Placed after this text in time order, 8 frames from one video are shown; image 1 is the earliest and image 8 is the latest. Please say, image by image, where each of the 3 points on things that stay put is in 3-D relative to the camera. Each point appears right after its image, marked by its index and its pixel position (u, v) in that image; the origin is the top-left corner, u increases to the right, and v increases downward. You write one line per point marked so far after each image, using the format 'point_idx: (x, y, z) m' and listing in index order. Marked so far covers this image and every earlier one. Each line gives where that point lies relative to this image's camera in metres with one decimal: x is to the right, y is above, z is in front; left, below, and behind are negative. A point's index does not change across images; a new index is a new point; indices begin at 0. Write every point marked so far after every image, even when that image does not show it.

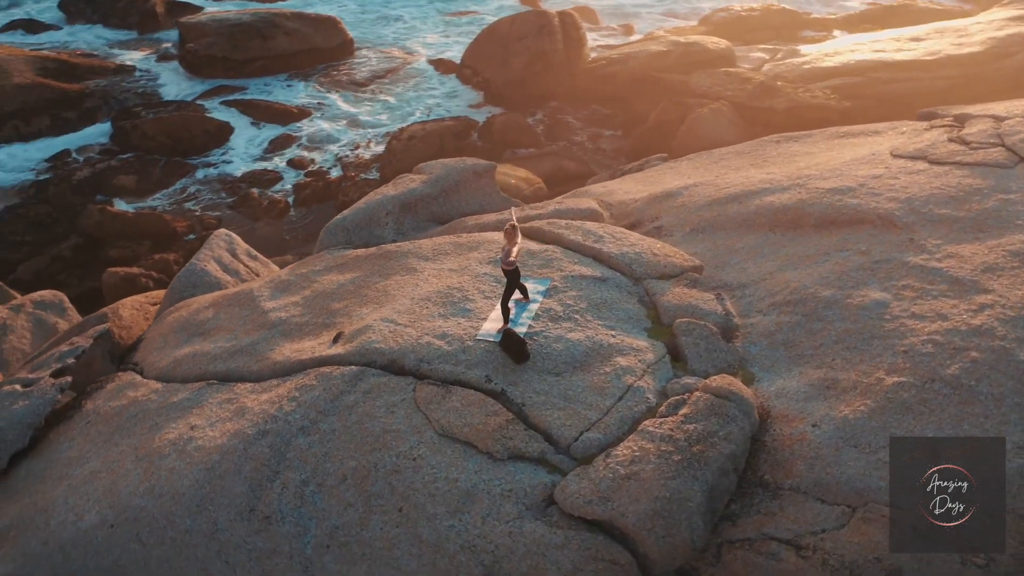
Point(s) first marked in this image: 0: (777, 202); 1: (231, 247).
0: (+1.8, +0.6, +7.7) m
1: (-2.3, +0.3, +9.2) m
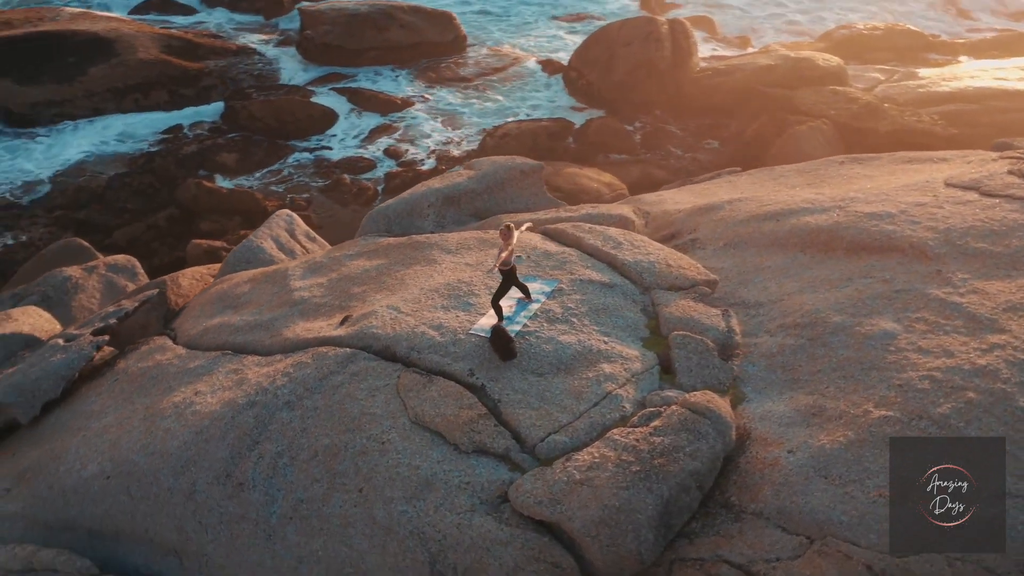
0: (+2.0, +0.4, +7.5) m
1: (-1.9, +0.5, +9.5) m
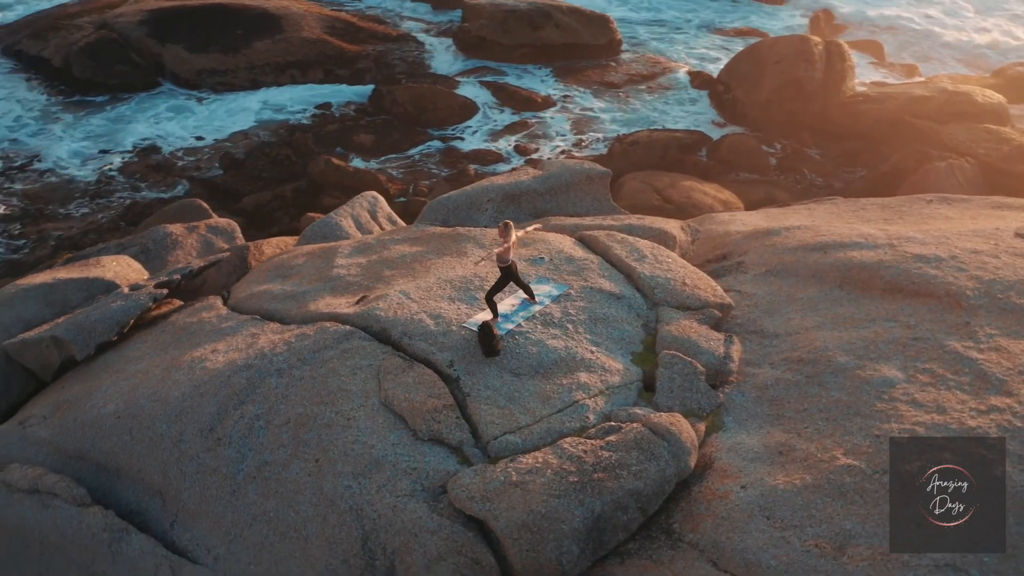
0: (+2.2, +0.2, +7.1) m
1: (-1.2, +0.7, +9.8) m
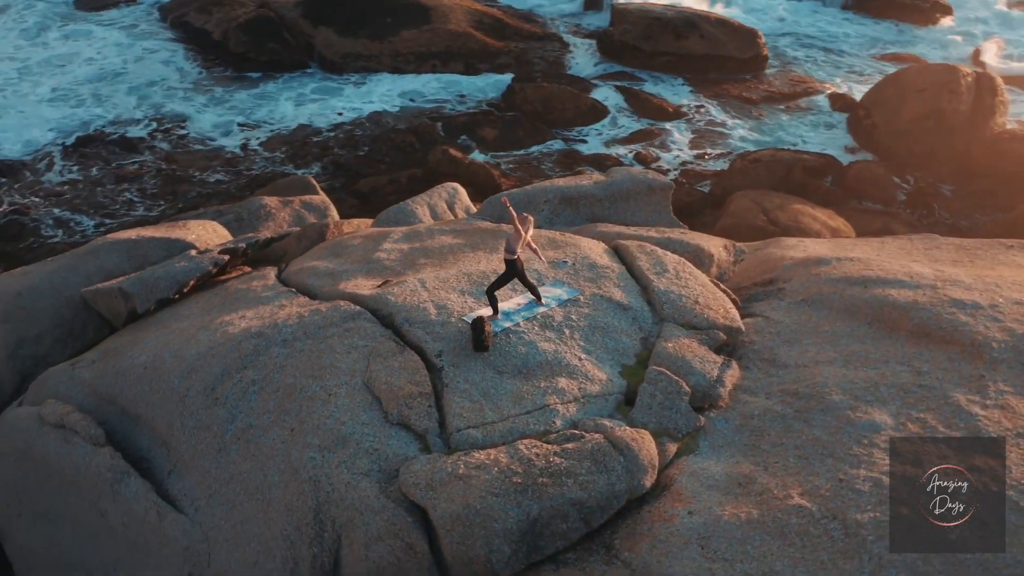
0: (+2.3, -0.1, +6.8) m
1: (-0.5, +0.8, +10.0) m
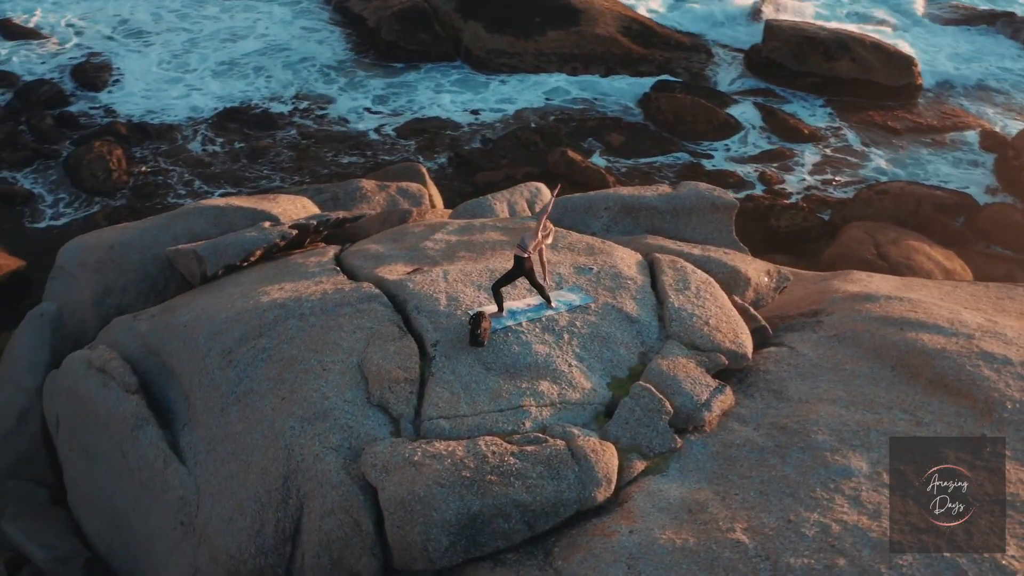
0: (+2.4, -0.3, +6.4) m
1: (+0.2, +0.8, +10.0) m
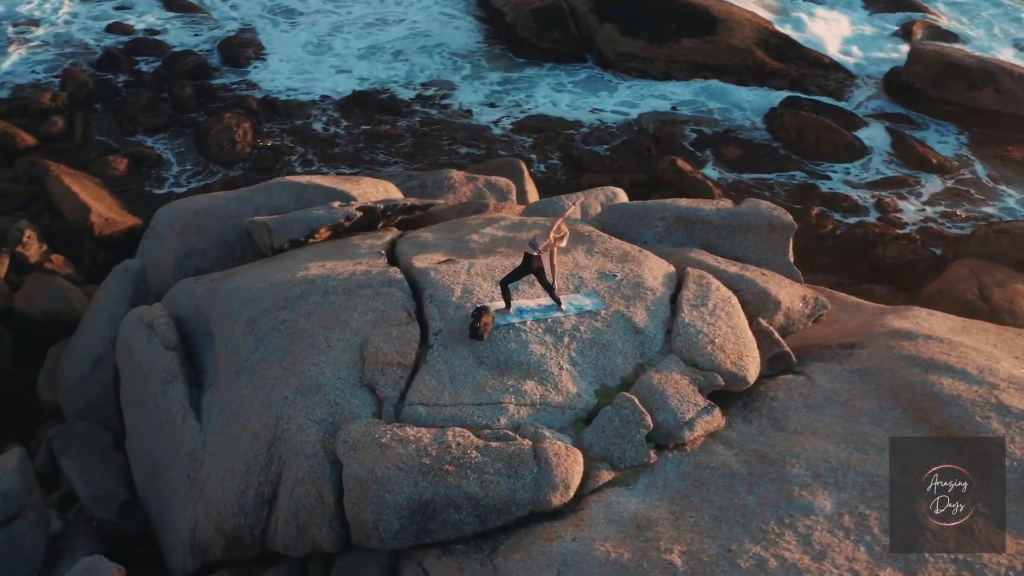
0: (+2.4, -0.5, +6.1) m
1: (+0.9, +0.8, +10.0) m
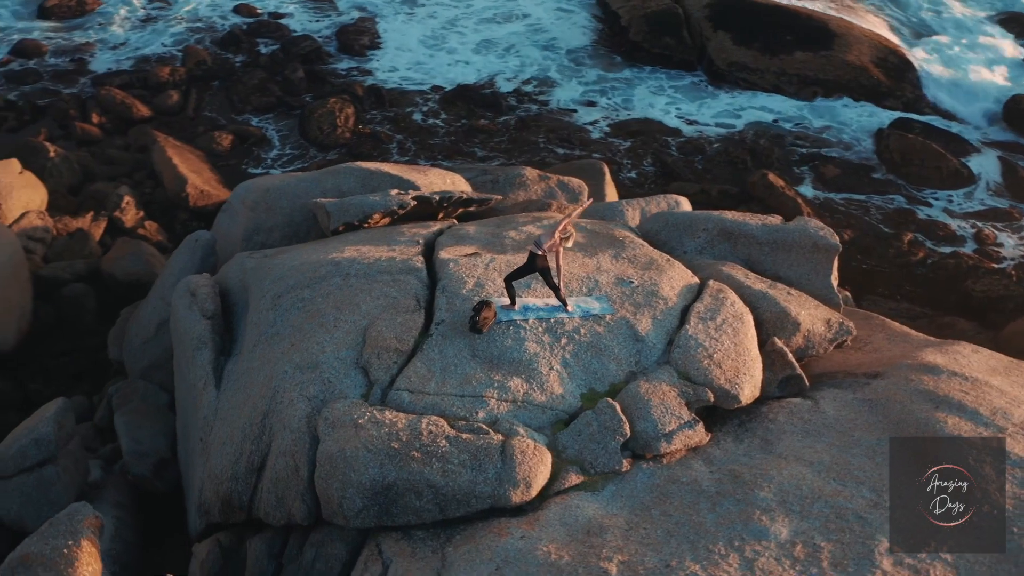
0: (+2.3, -0.7, +5.8) m
1: (+1.4, +0.7, +9.9) m
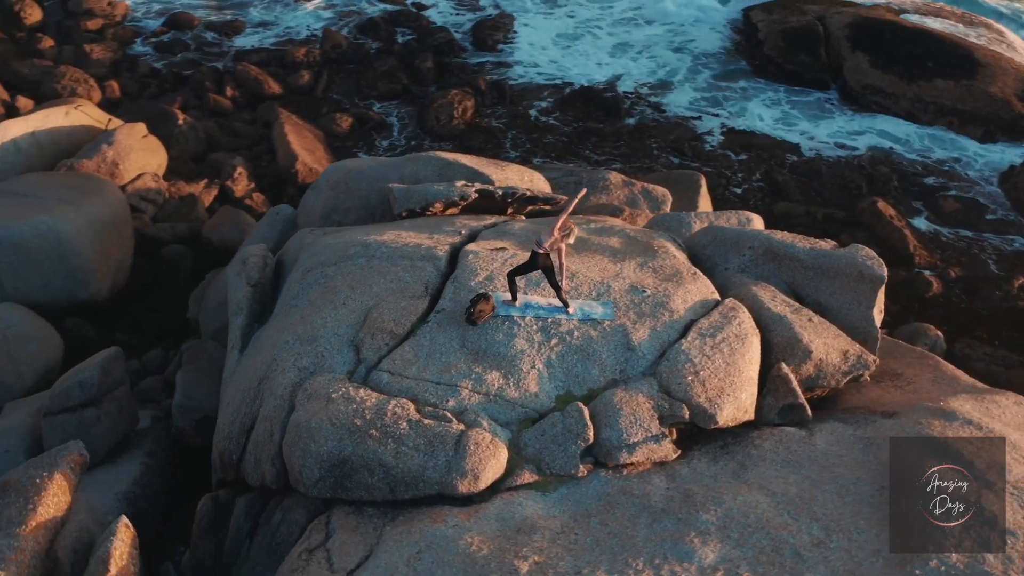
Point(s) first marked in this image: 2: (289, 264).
0: (+2.1, -0.9, +5.5) m
1: (+2.0, +0.5, +9.7) m
2: (-1.7, +0.2, +8.5) m
